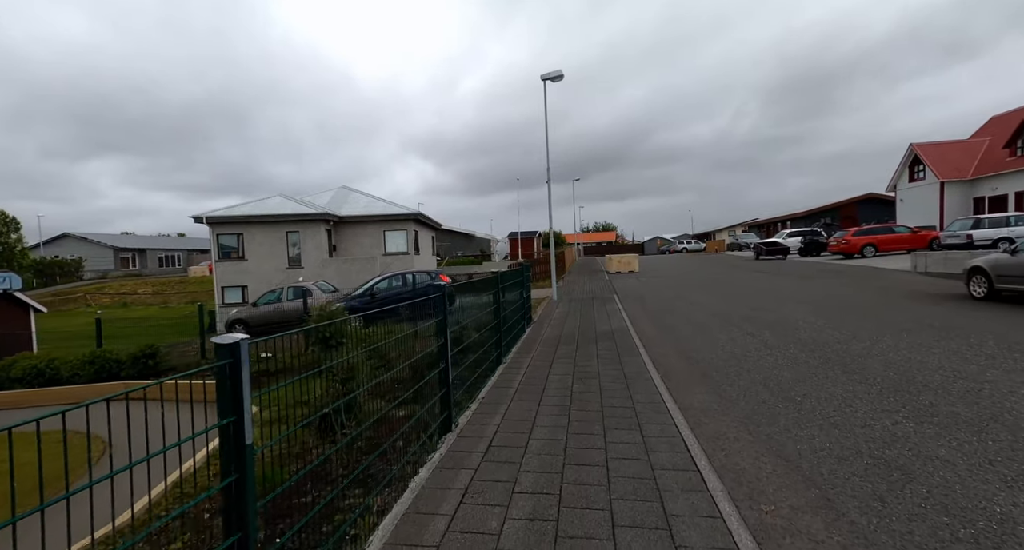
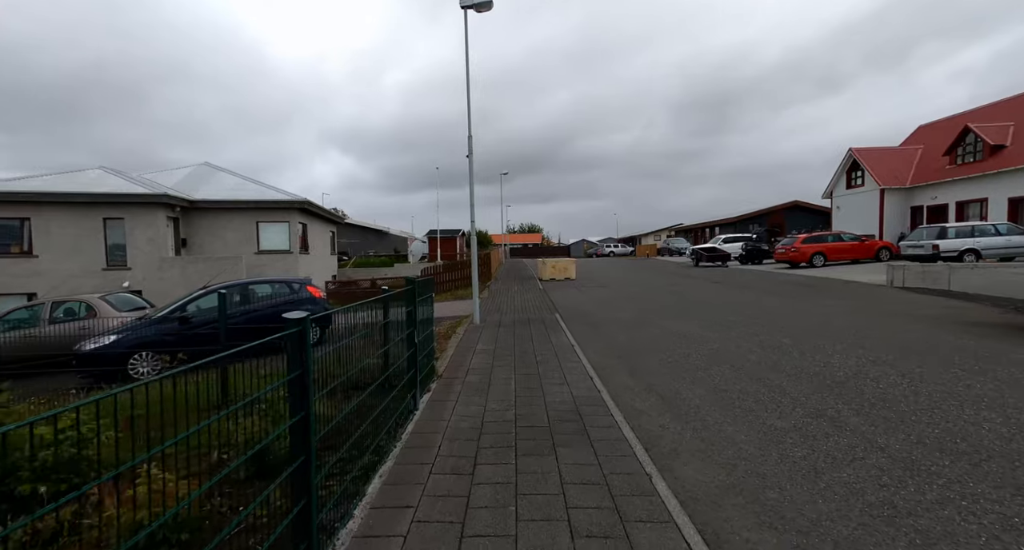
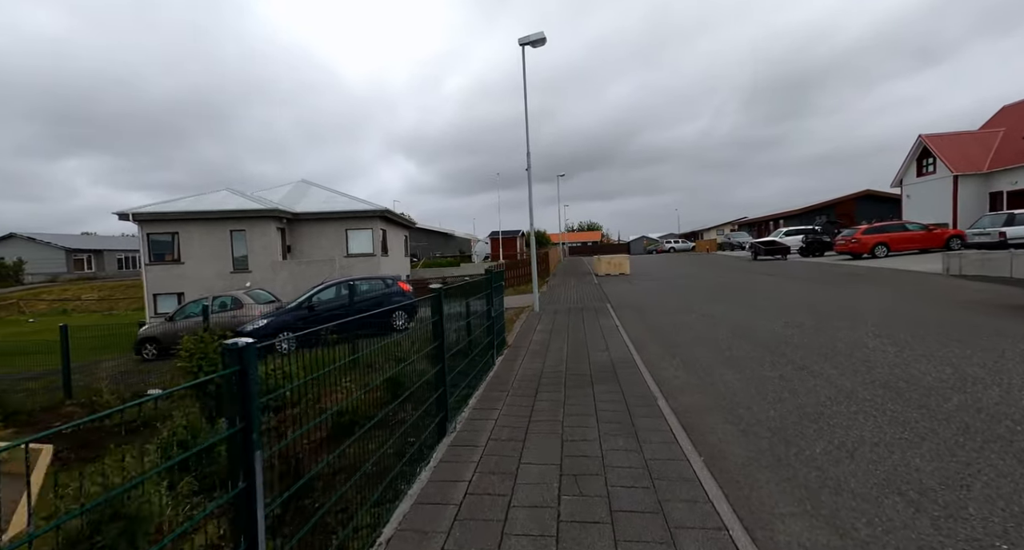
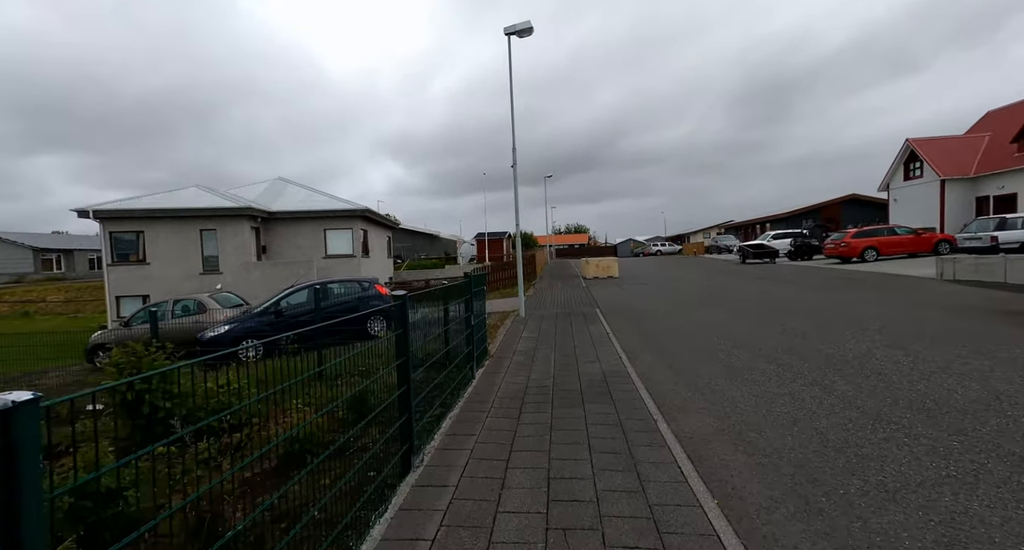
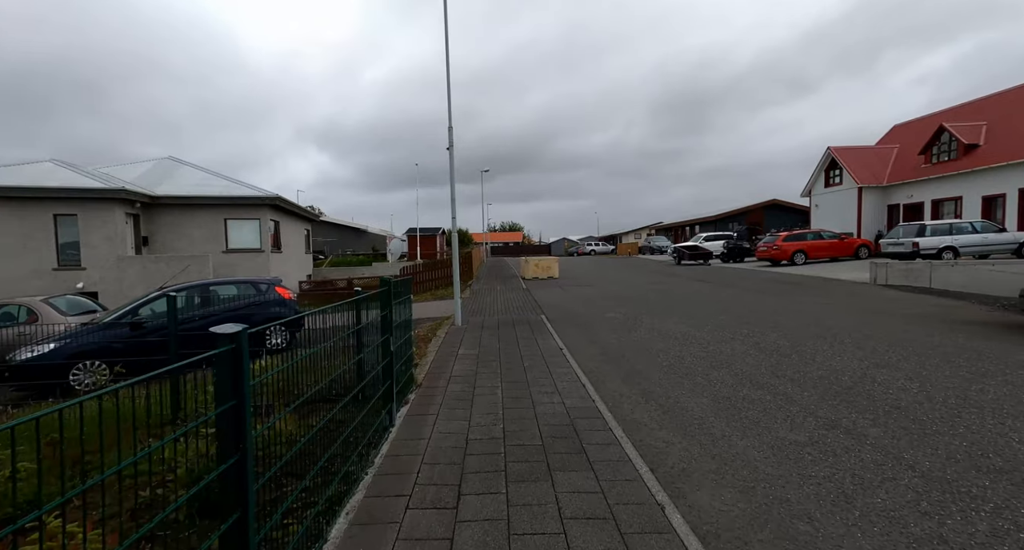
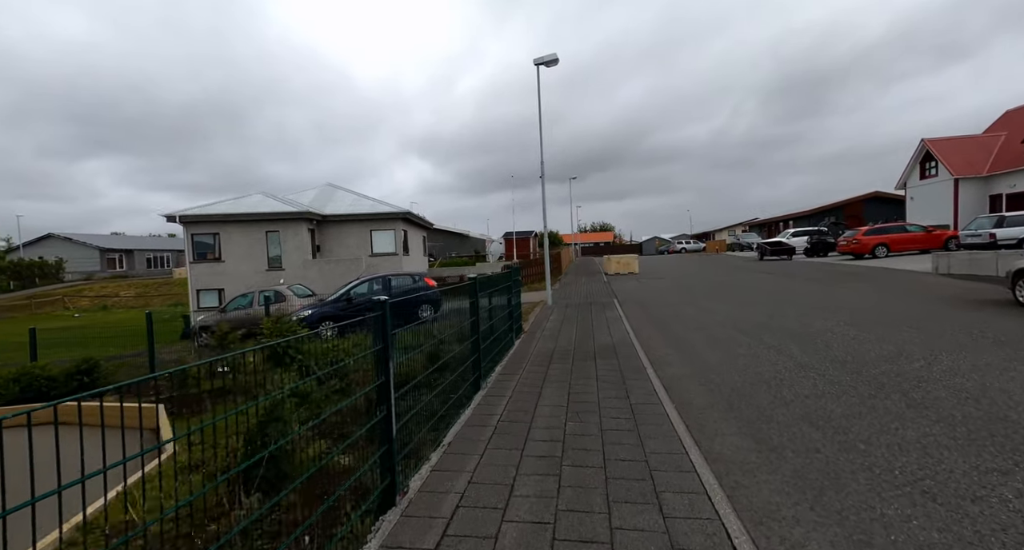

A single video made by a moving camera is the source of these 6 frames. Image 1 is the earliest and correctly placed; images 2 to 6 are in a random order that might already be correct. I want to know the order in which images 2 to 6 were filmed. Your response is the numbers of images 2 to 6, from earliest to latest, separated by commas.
6, 3, 4, 2, 5
